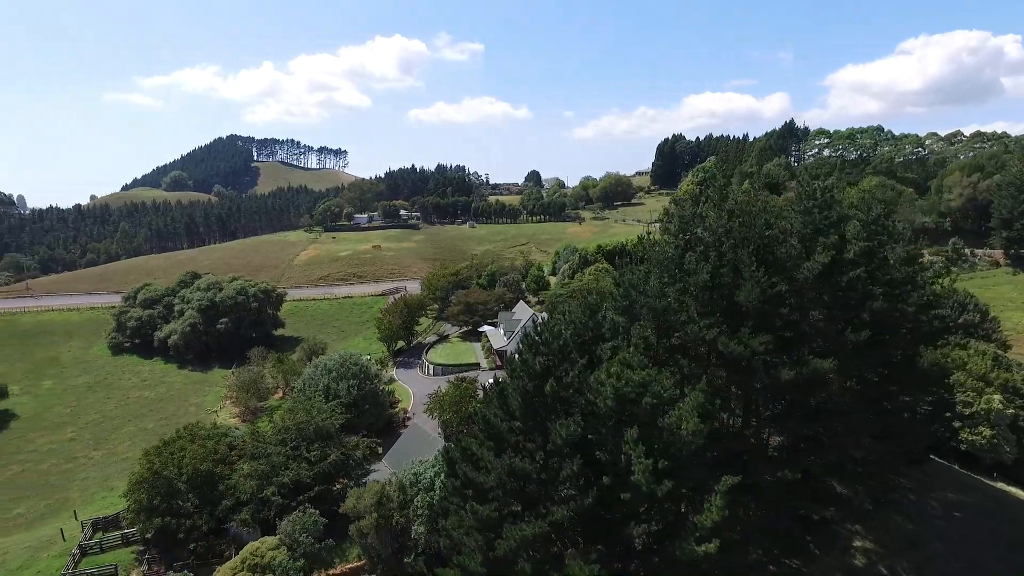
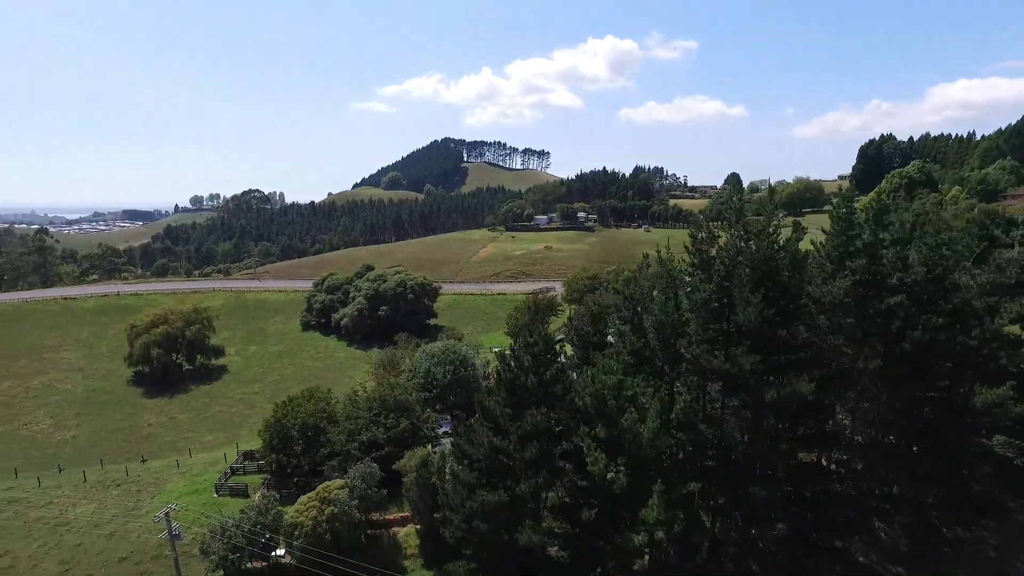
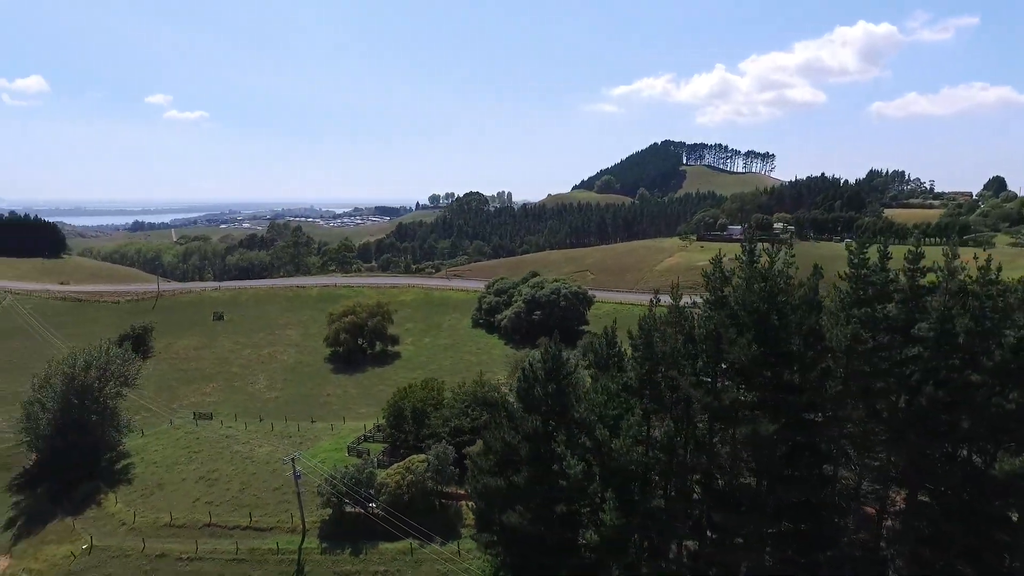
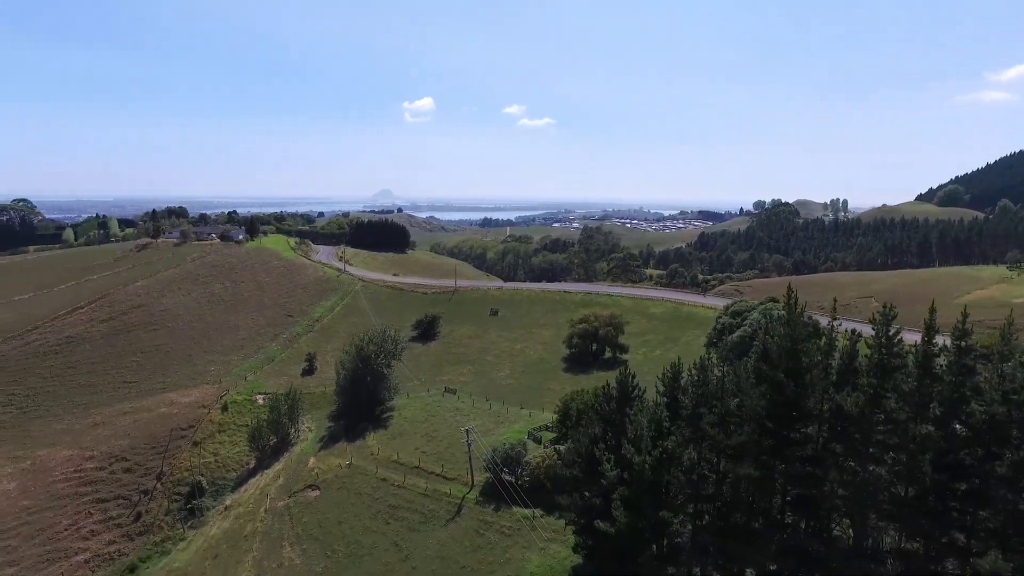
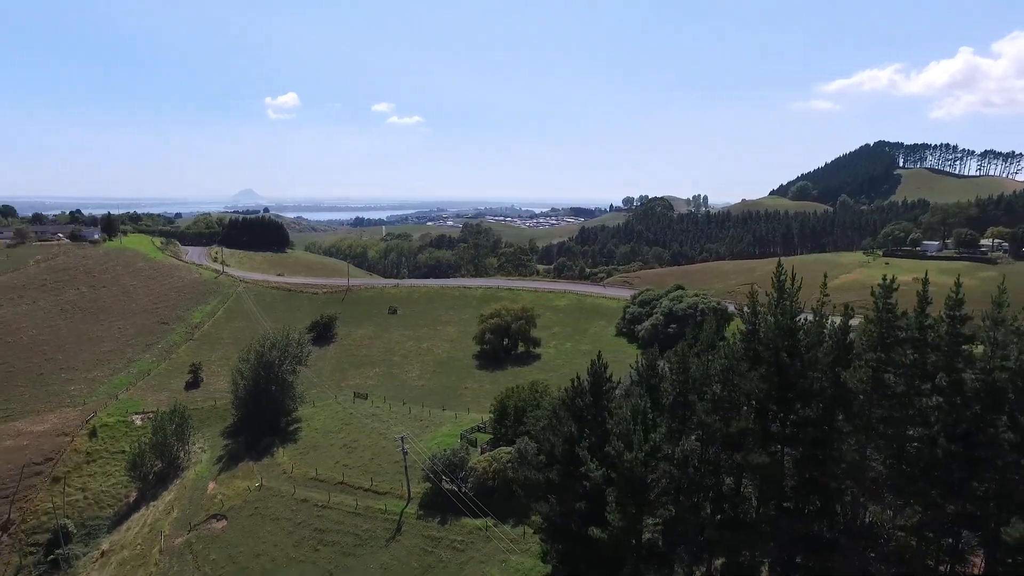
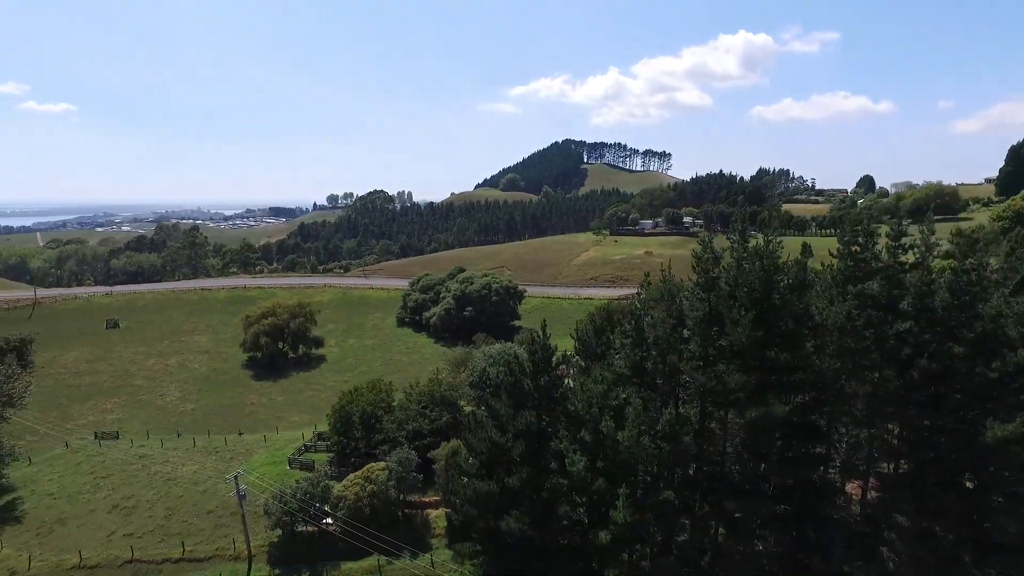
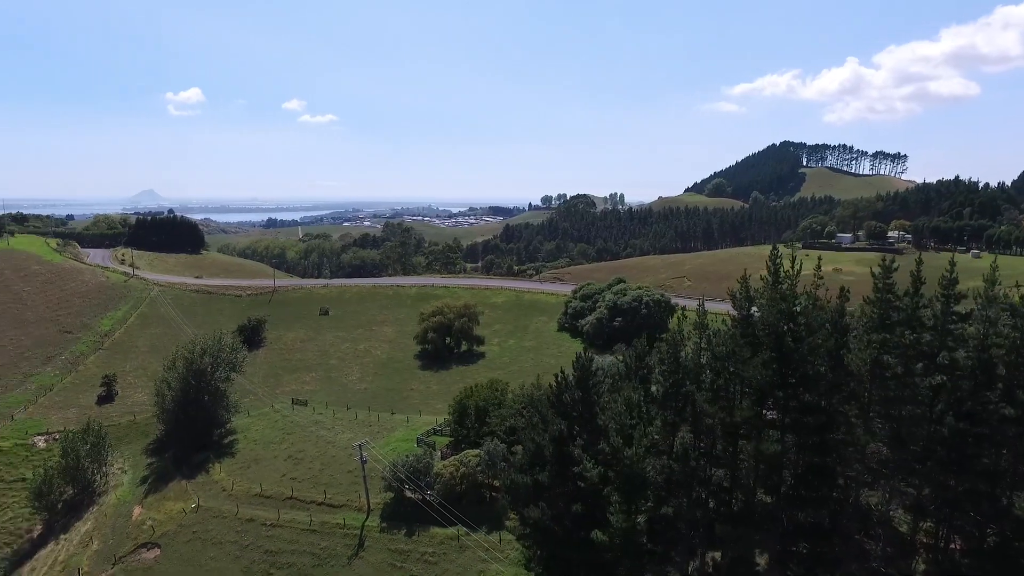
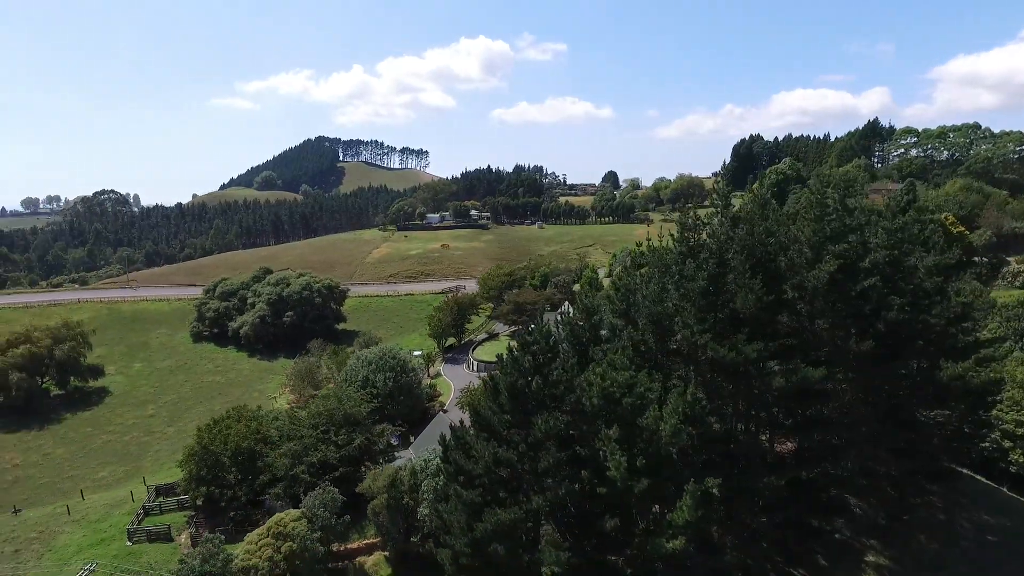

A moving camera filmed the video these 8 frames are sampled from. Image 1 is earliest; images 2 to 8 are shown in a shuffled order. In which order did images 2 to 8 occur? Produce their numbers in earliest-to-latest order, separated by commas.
8, 2, 6, 3, 7, 5, 4
